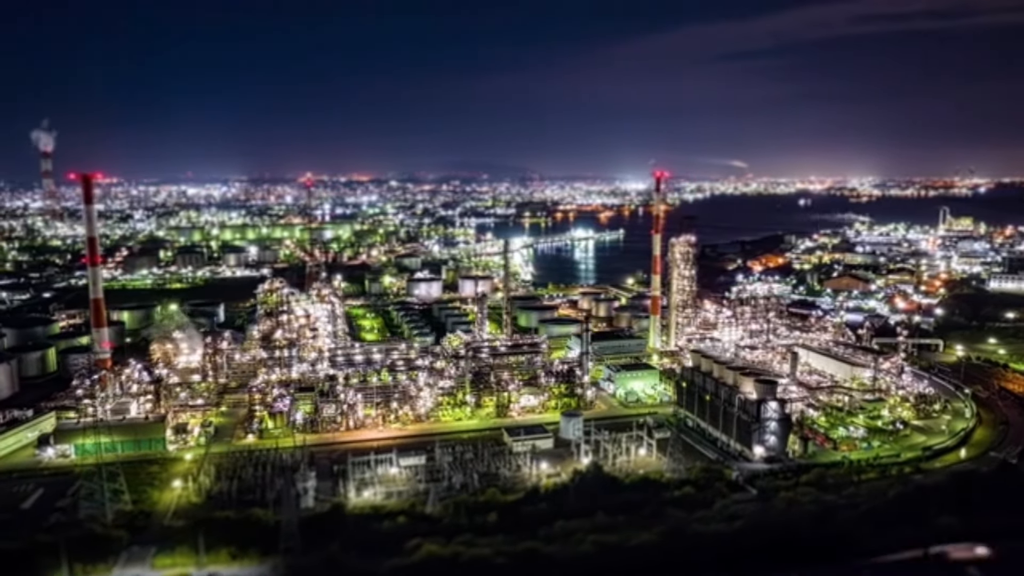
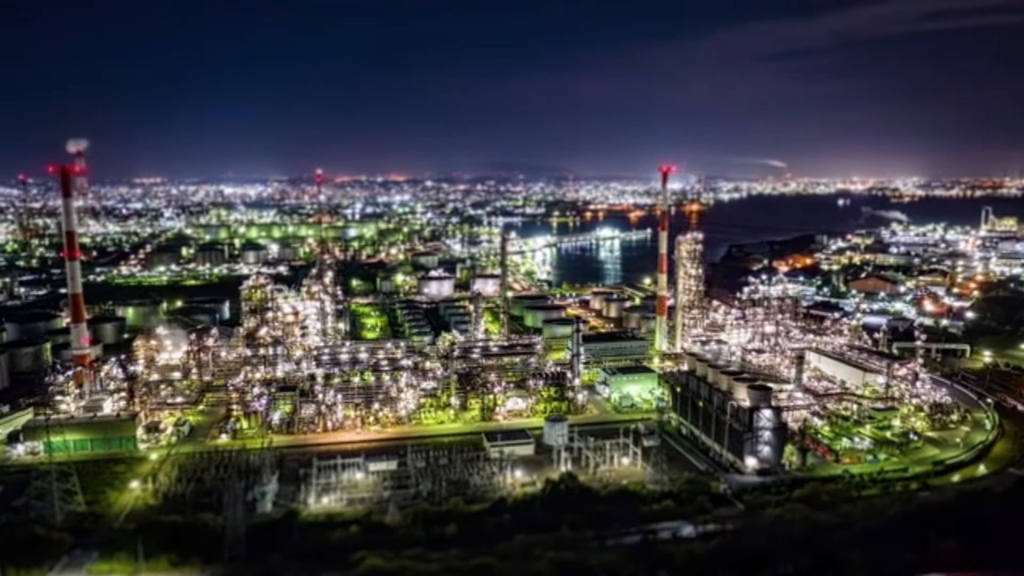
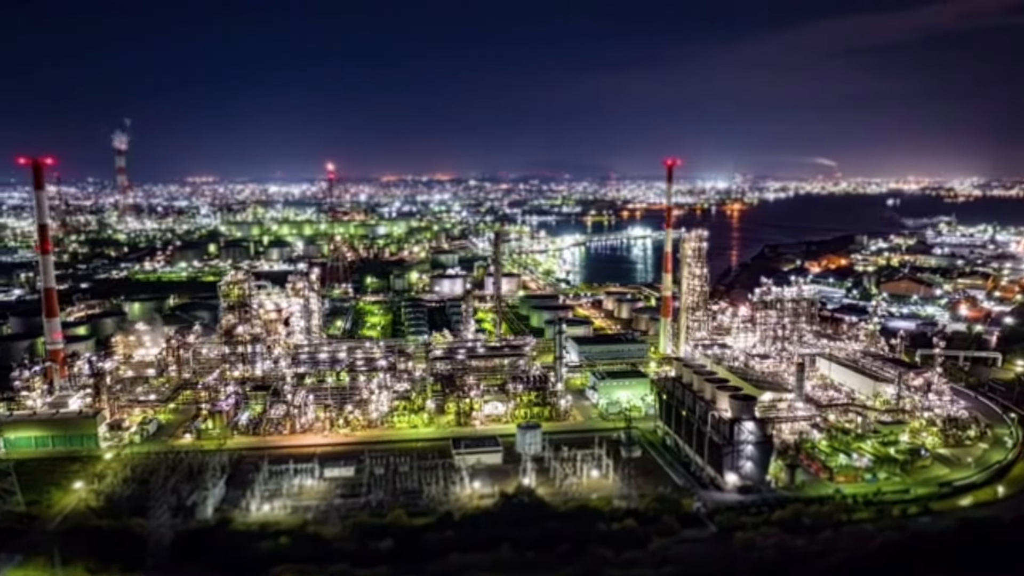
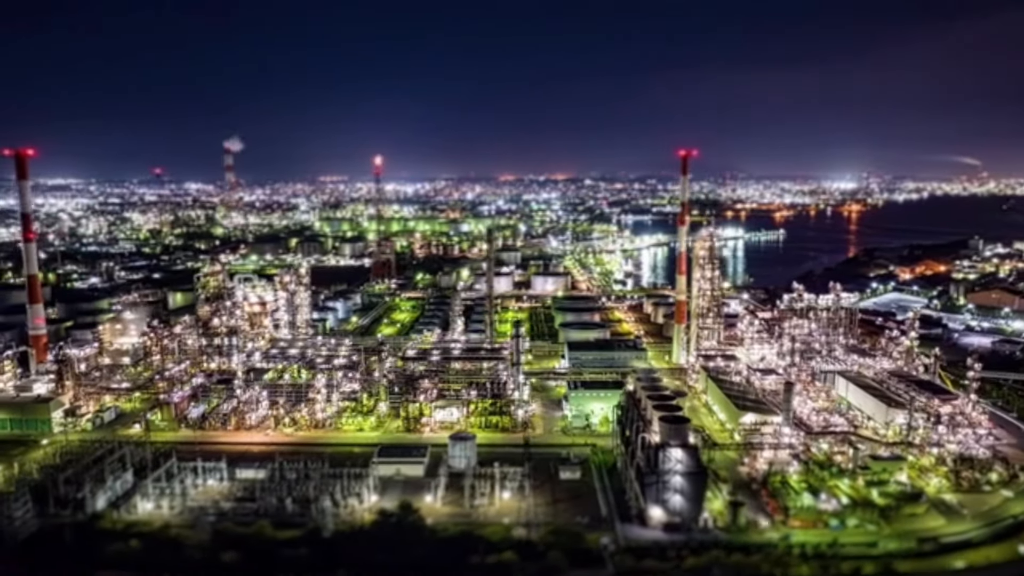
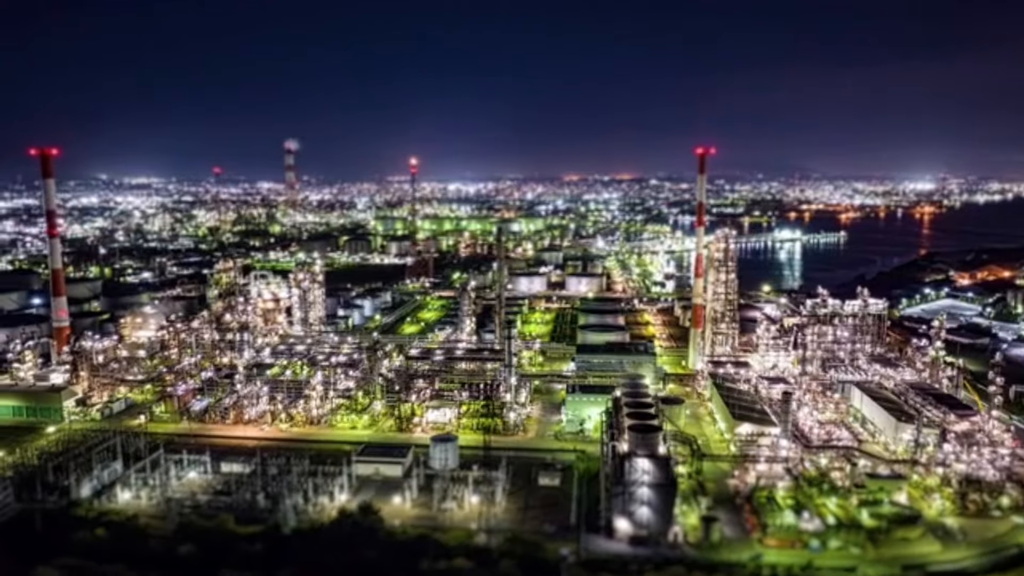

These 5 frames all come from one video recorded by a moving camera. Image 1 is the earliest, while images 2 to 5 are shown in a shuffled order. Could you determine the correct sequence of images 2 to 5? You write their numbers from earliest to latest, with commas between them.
2, 3, 4, 5
